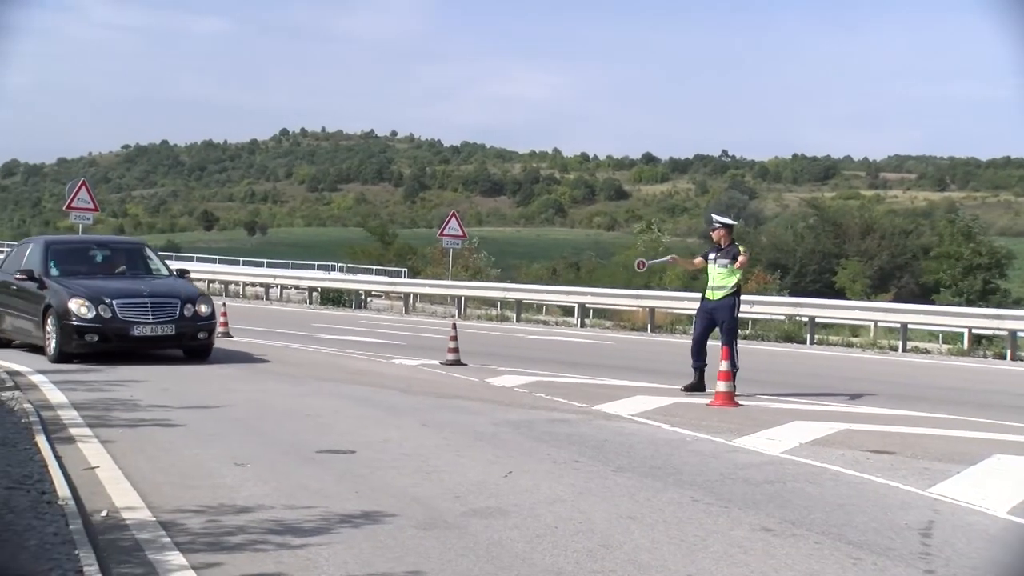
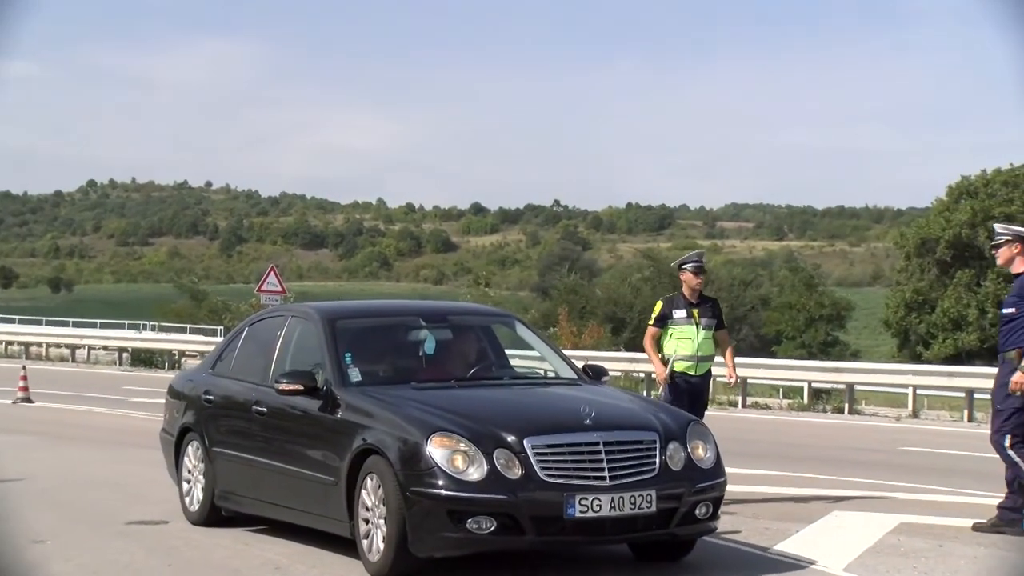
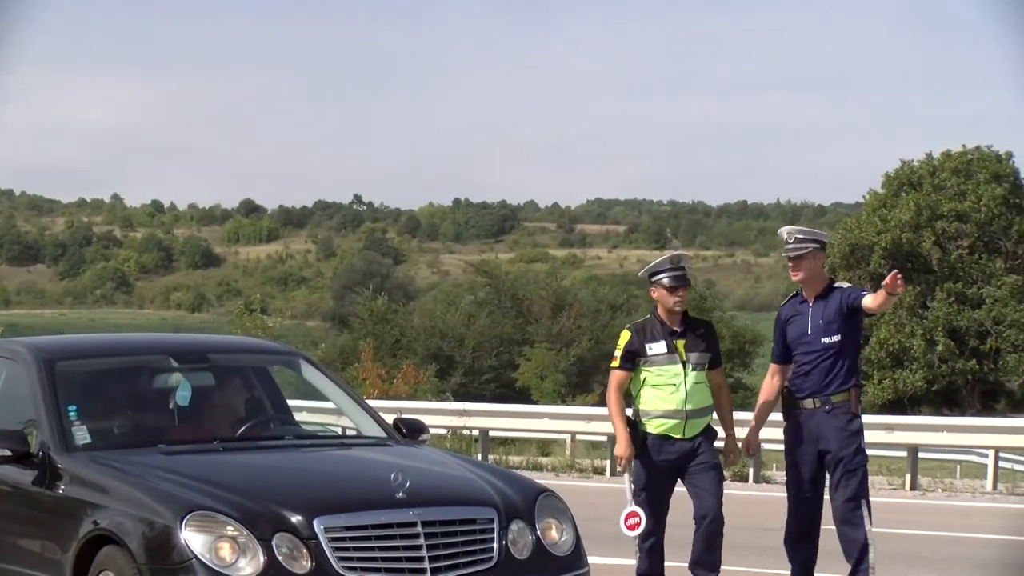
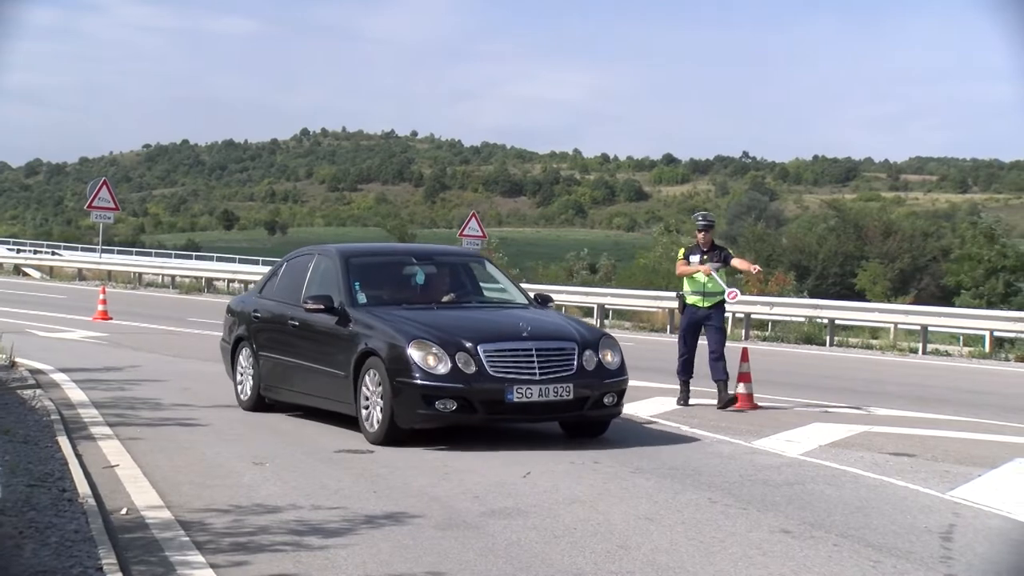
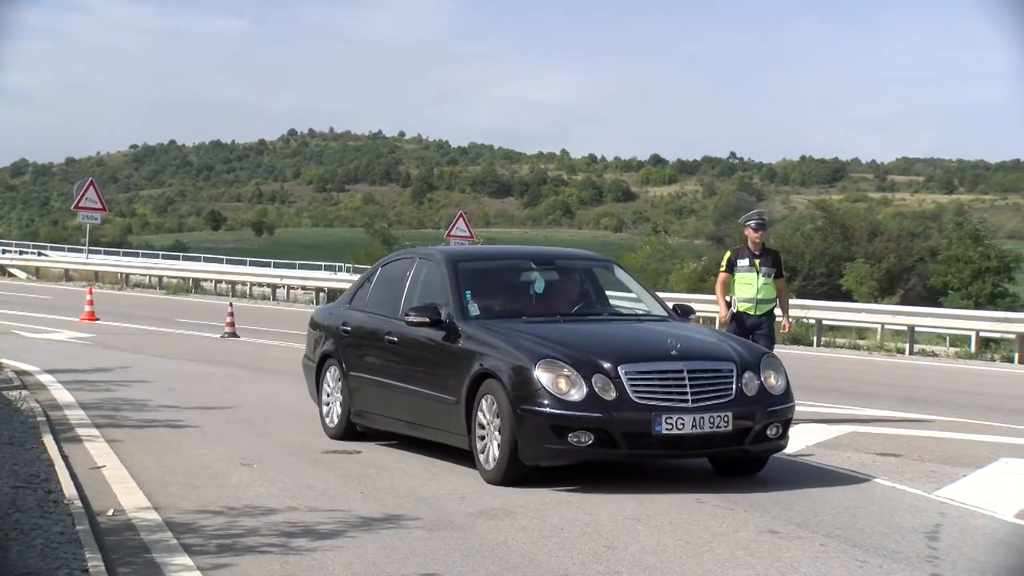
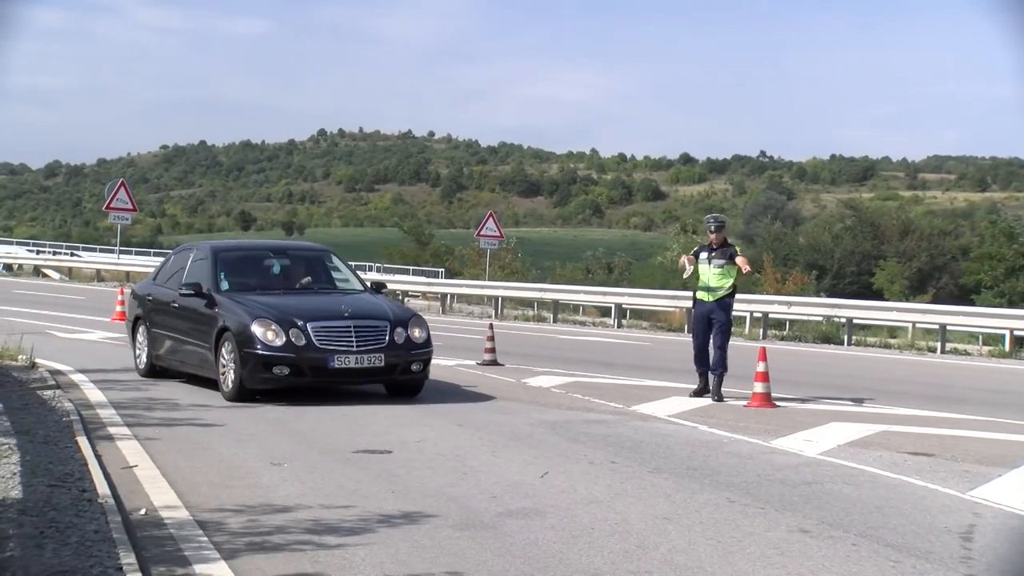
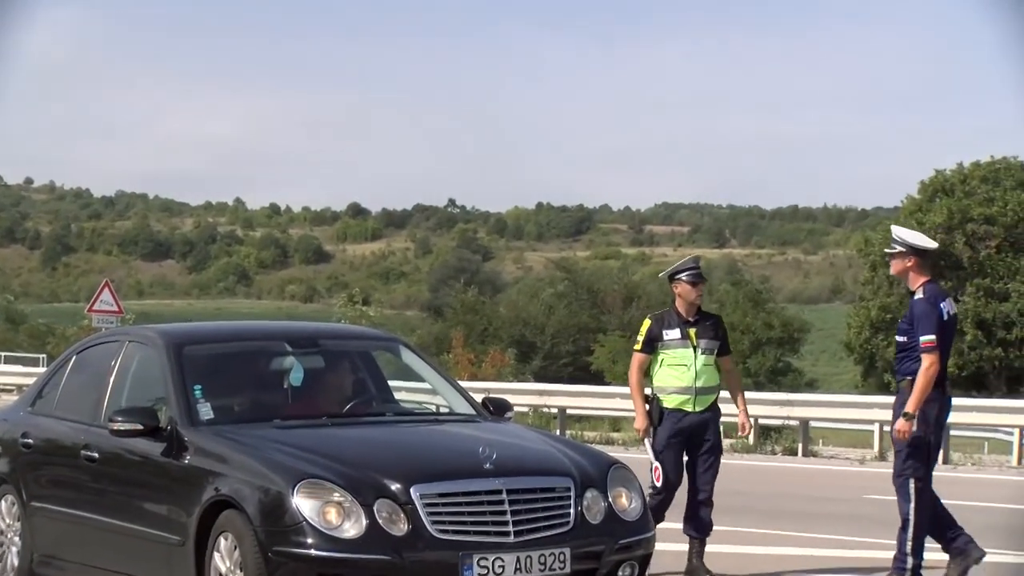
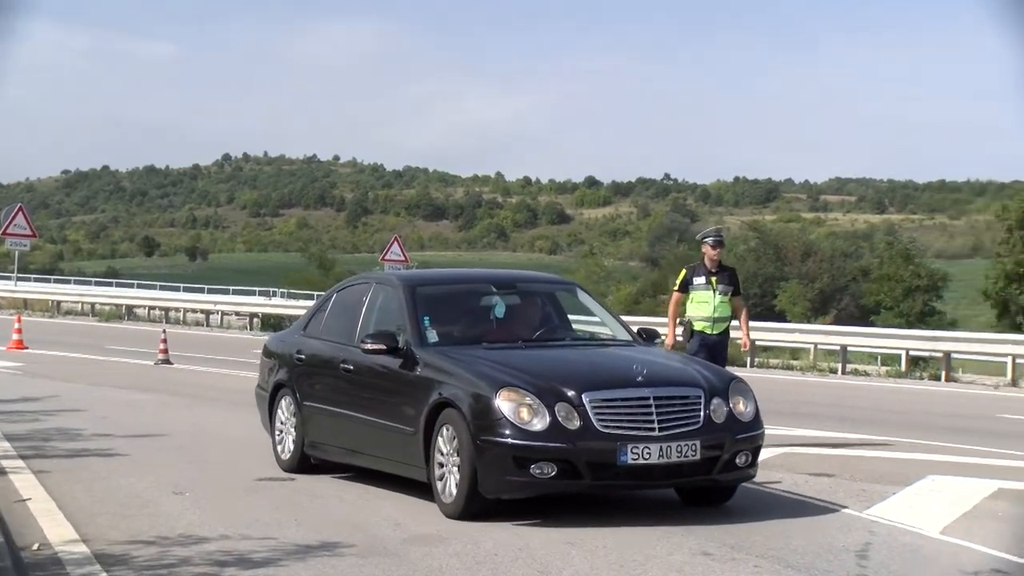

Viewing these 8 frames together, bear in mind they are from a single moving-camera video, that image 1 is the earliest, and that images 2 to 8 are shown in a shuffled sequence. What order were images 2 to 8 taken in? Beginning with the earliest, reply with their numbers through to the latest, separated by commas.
6, 4, 5, 8, 2, 7, 3
